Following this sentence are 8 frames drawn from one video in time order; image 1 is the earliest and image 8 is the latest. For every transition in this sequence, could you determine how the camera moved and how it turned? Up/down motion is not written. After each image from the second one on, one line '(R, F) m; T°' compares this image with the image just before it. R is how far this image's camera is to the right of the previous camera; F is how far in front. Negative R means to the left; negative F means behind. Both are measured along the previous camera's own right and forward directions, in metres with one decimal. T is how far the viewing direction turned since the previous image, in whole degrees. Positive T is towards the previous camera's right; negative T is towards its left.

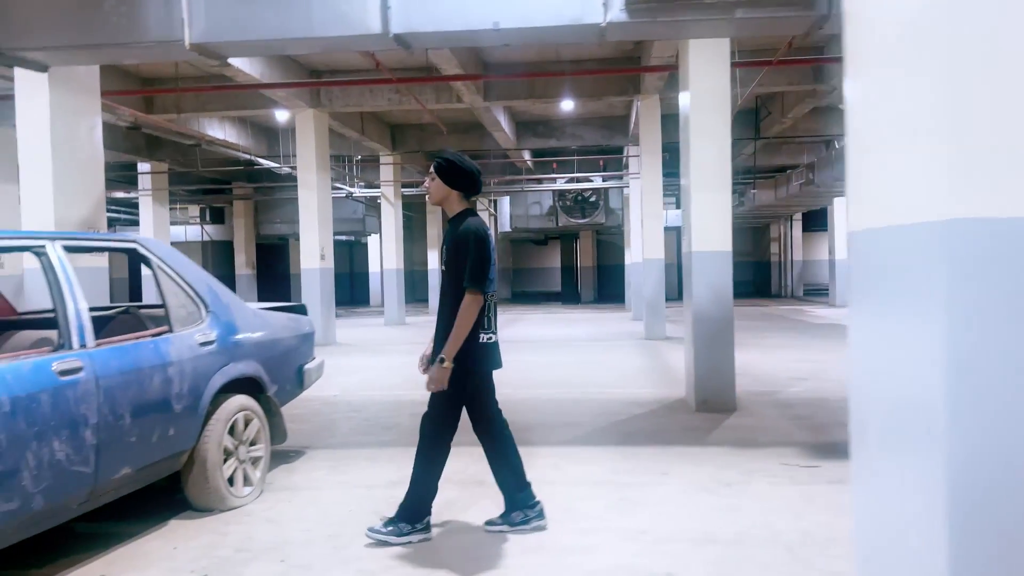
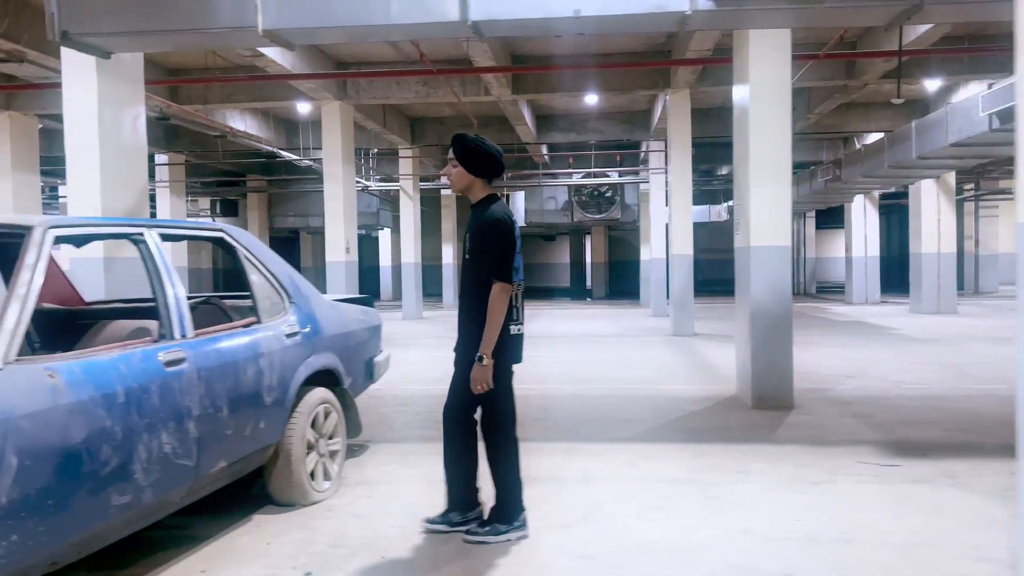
(-0.4, +0.1) m; 0°
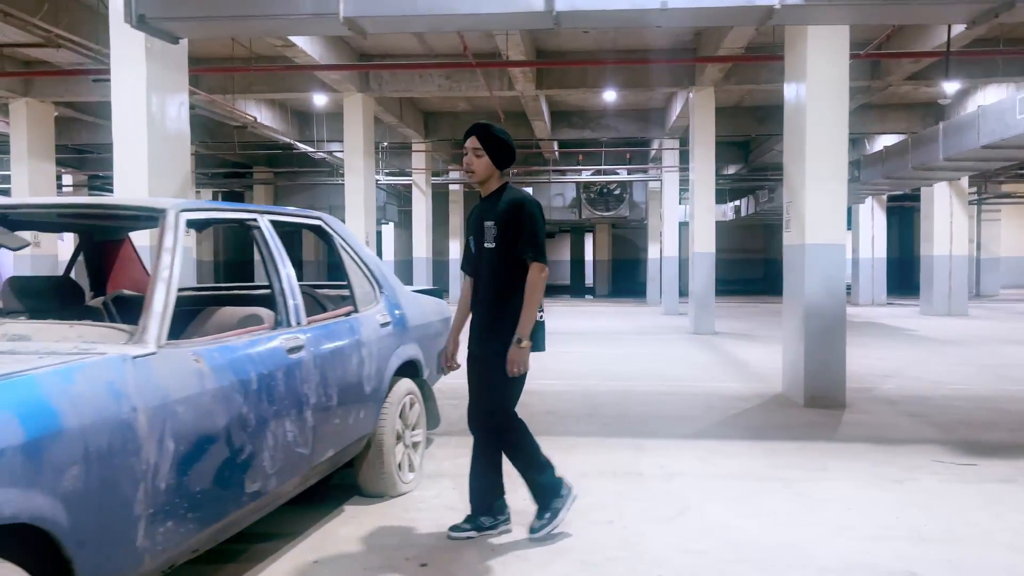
(-0.4, 0.0) m; +1°
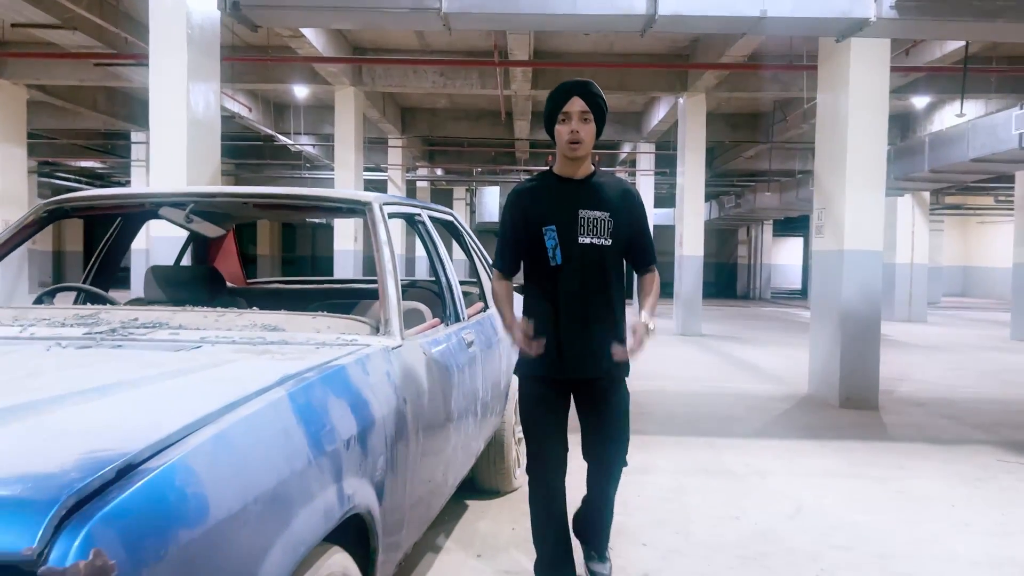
(-0.8, 0.0) m; +4°
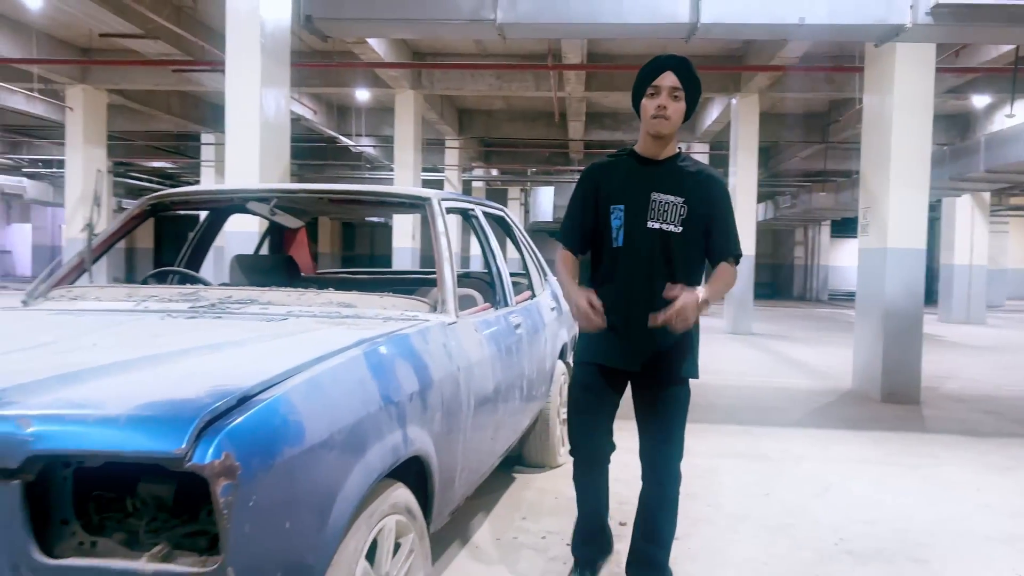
(0.0, -0.3) m; -4°
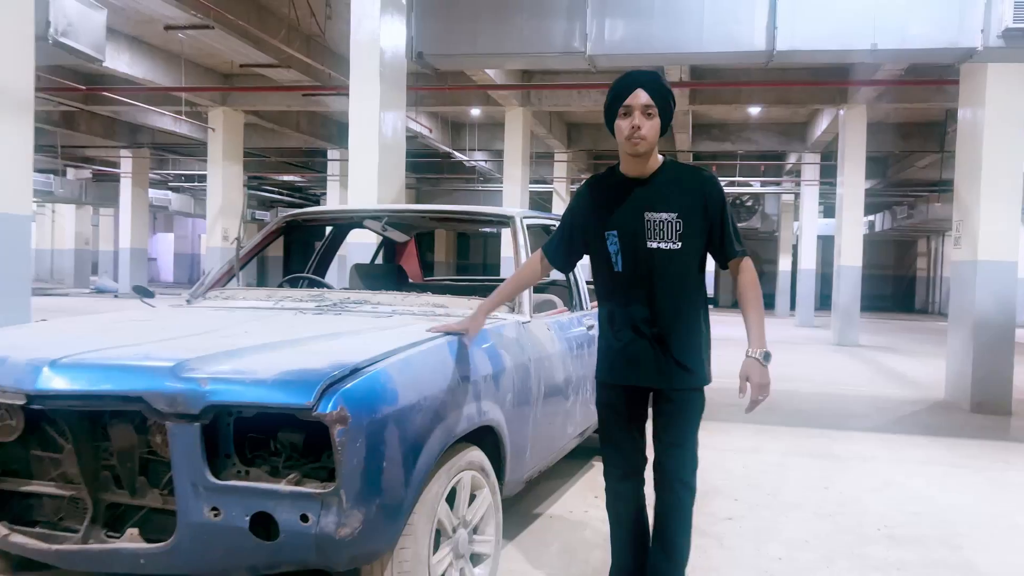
(+0.2, -0.5) m; -7°
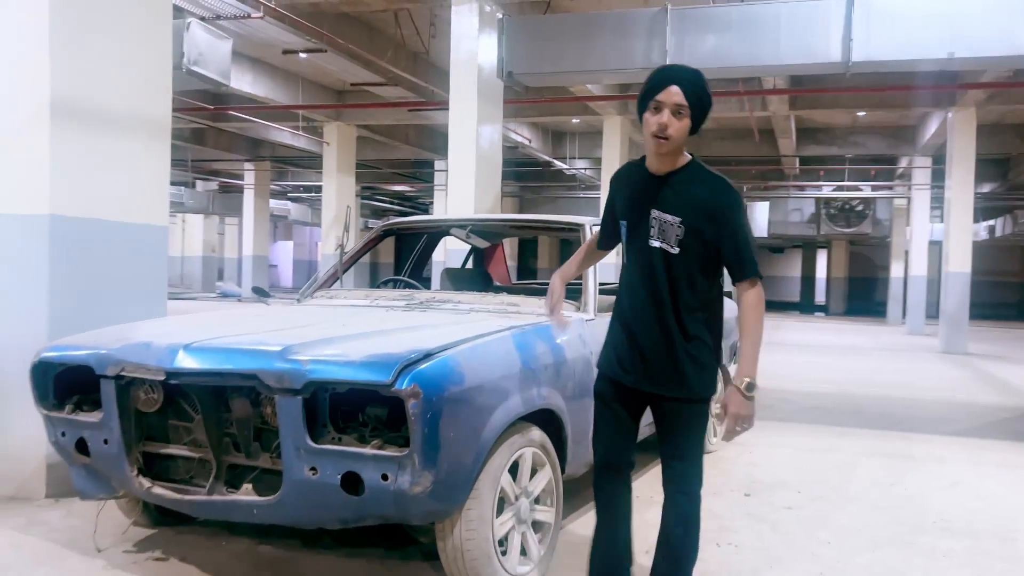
(+0.2, -0.3) m; -7°
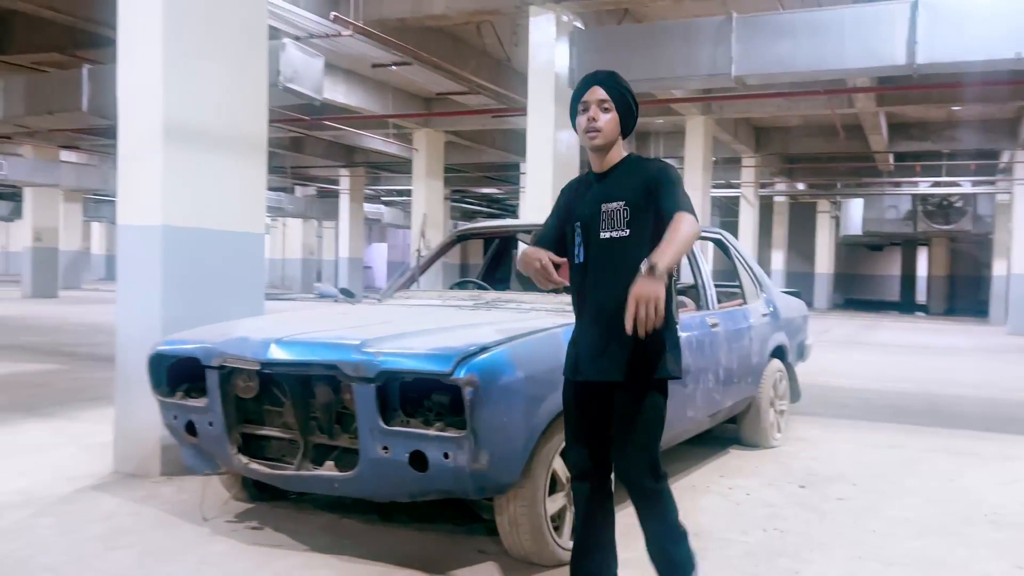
(+0.1, -0.3) m; -6°
